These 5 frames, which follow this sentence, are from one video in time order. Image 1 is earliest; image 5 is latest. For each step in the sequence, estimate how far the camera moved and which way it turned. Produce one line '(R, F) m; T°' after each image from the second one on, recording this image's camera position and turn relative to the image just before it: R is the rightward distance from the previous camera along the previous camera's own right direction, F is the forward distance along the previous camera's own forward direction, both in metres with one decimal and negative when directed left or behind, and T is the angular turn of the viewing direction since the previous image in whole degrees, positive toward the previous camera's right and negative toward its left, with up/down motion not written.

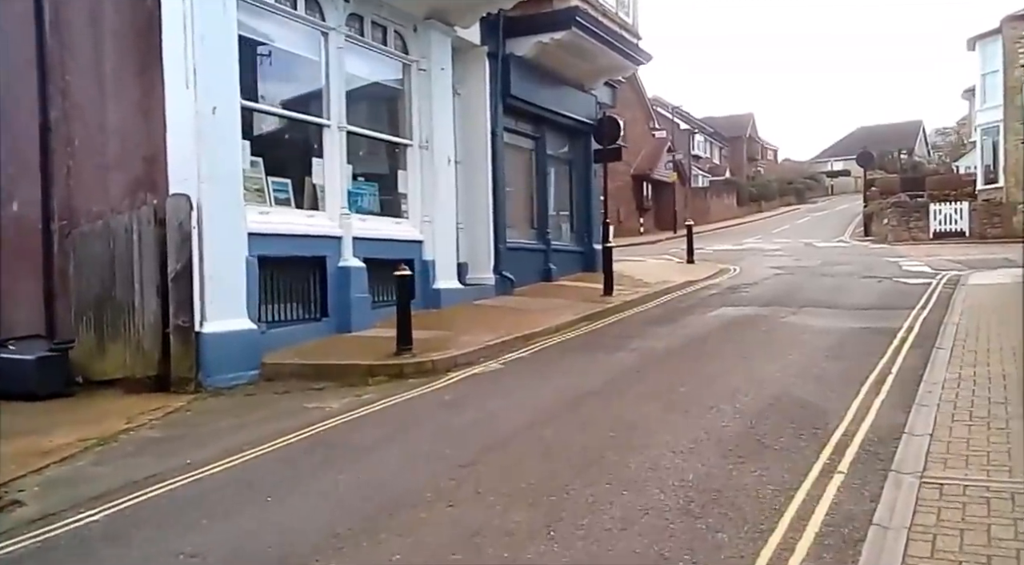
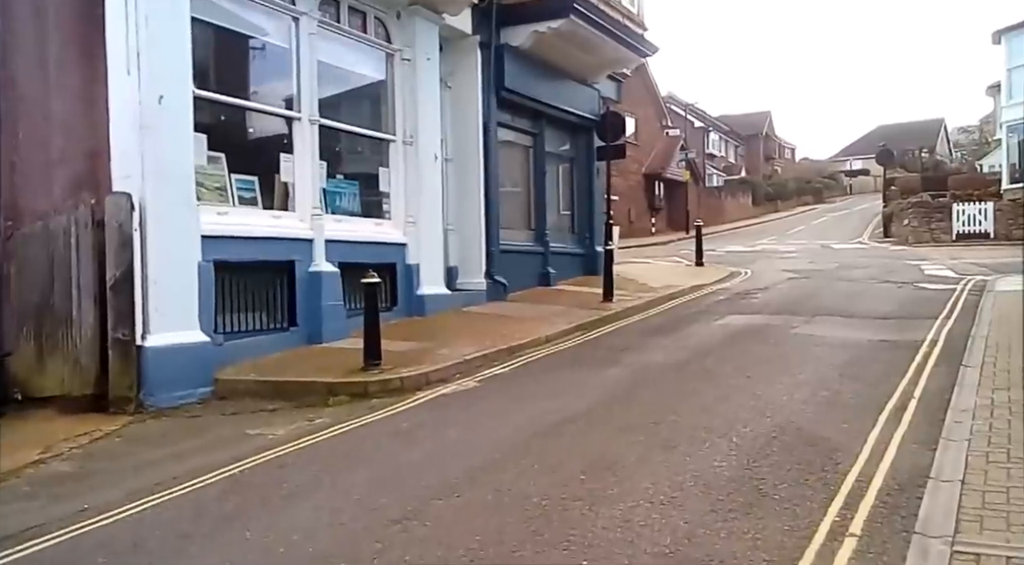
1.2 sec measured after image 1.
(+0.4, +0.9) m; -1°
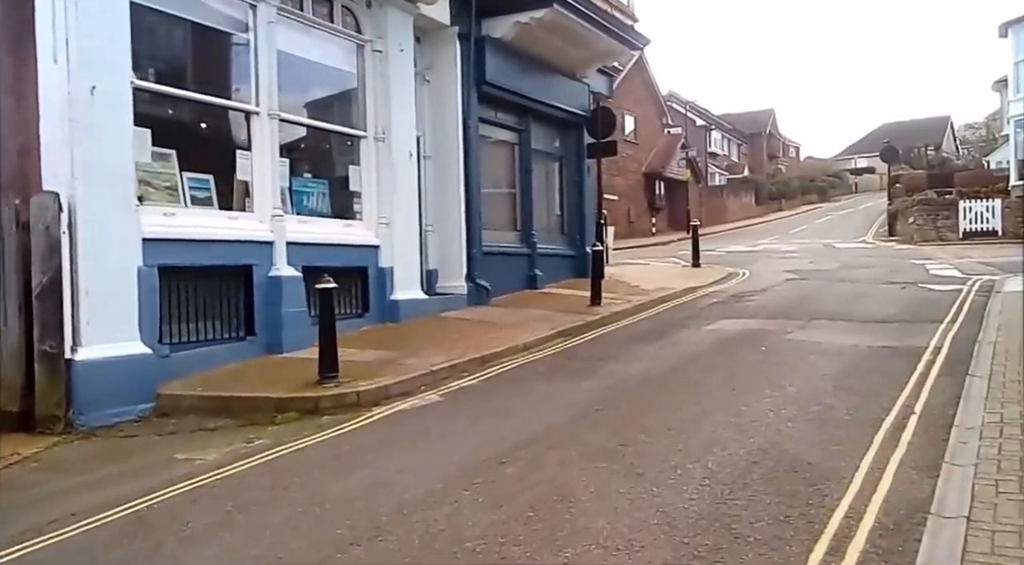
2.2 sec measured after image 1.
(+0.4, +0.7) m; 0°
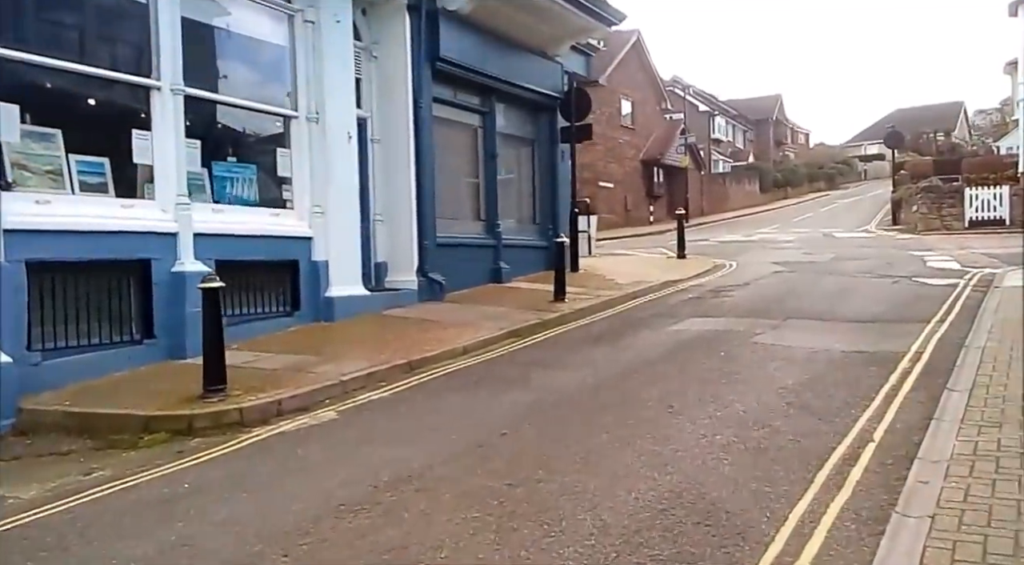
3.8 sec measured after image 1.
(+0.8, +1.0) m; -1°
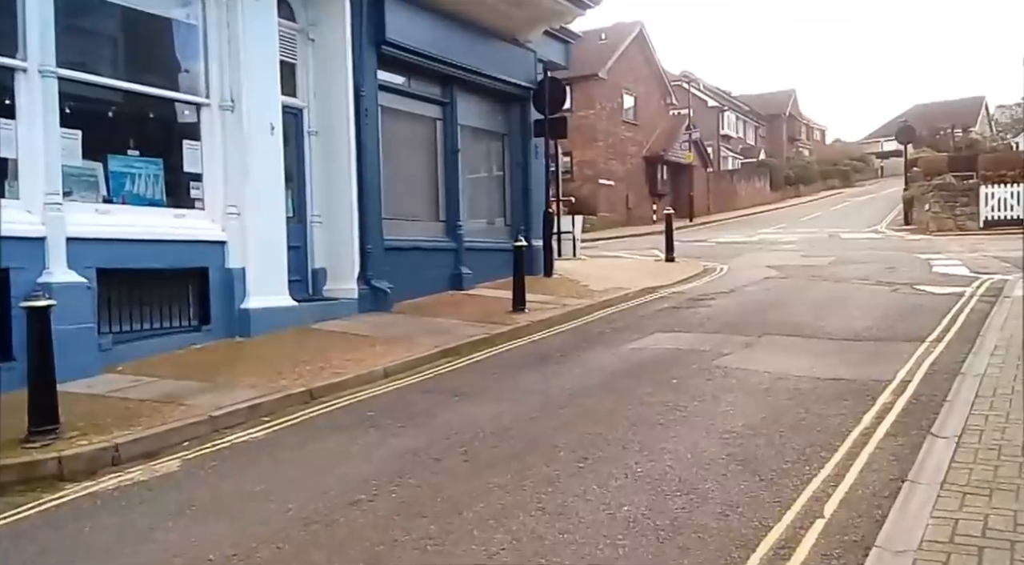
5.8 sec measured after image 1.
(+0.9, +1.2) m; -1°
